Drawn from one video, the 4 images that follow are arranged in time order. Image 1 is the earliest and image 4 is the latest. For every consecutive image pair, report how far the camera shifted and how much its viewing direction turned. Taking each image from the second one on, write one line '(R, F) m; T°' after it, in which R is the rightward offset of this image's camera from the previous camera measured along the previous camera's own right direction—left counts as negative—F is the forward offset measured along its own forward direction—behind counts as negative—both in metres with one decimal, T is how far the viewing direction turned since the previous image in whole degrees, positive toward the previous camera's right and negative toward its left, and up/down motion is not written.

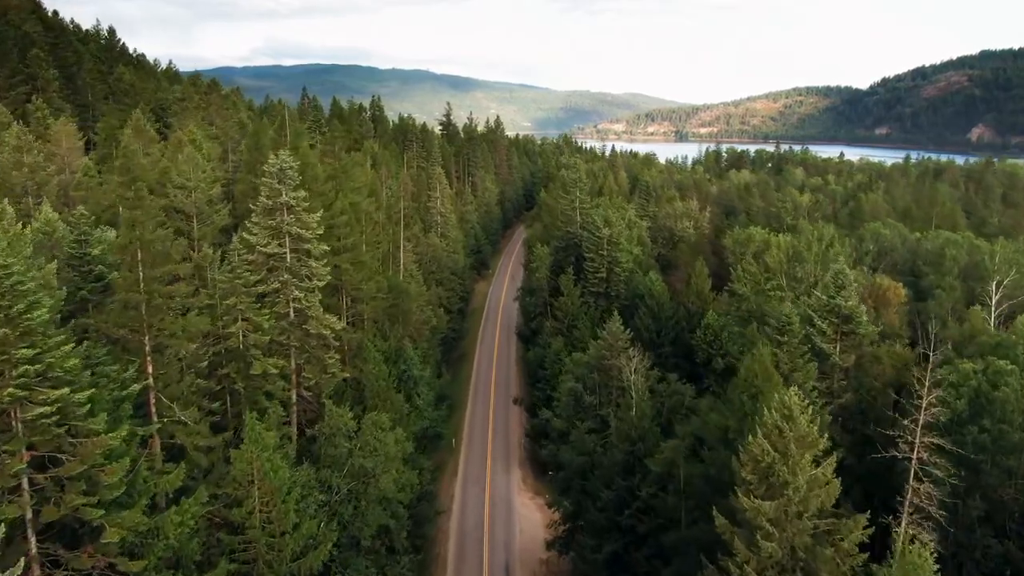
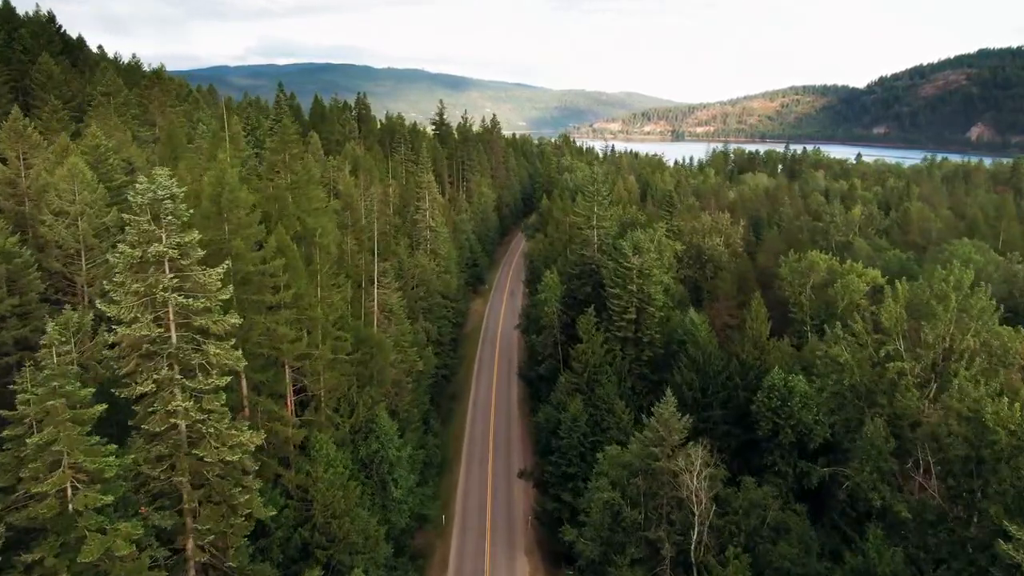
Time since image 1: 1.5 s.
(-0.7, +13.2) m; 0°
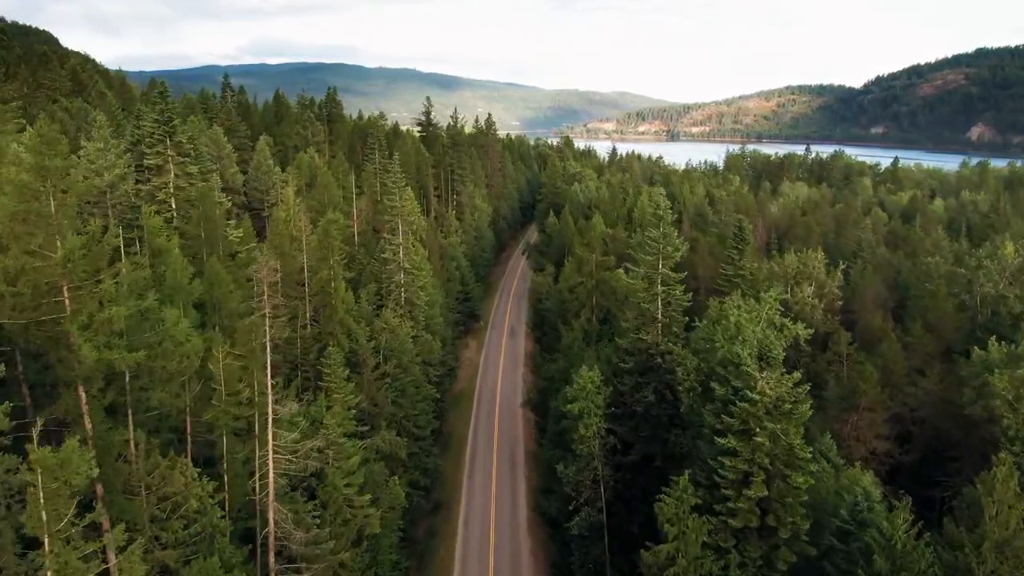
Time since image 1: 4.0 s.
(-1.1, +22.9) m; +1°
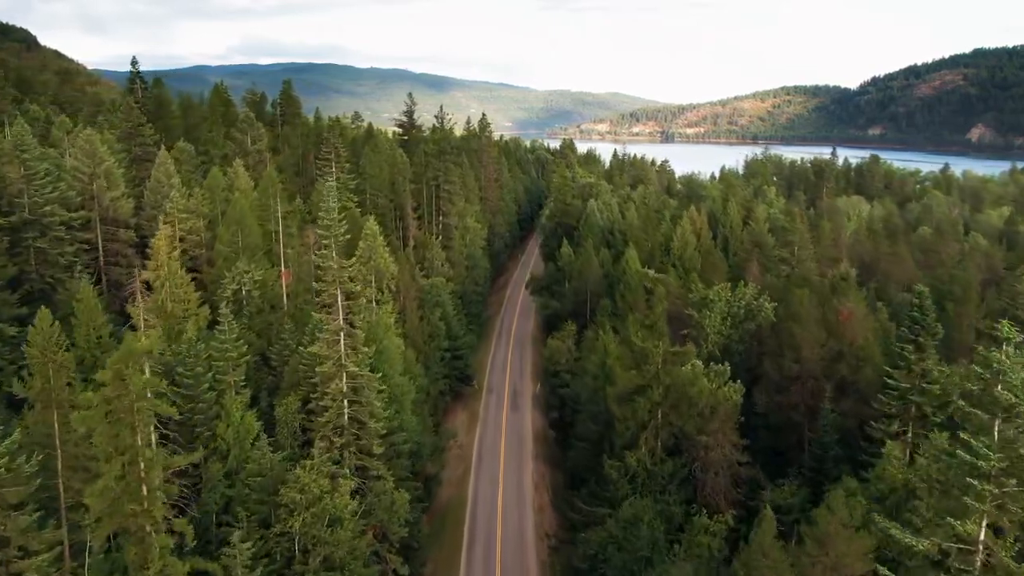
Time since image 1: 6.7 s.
(-1.2, +24.1) m; +1°
